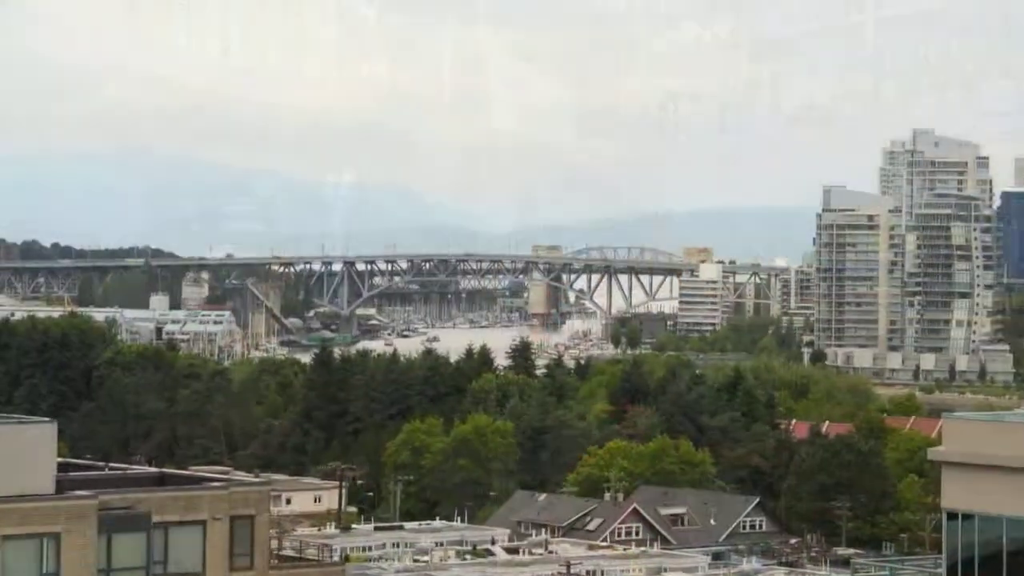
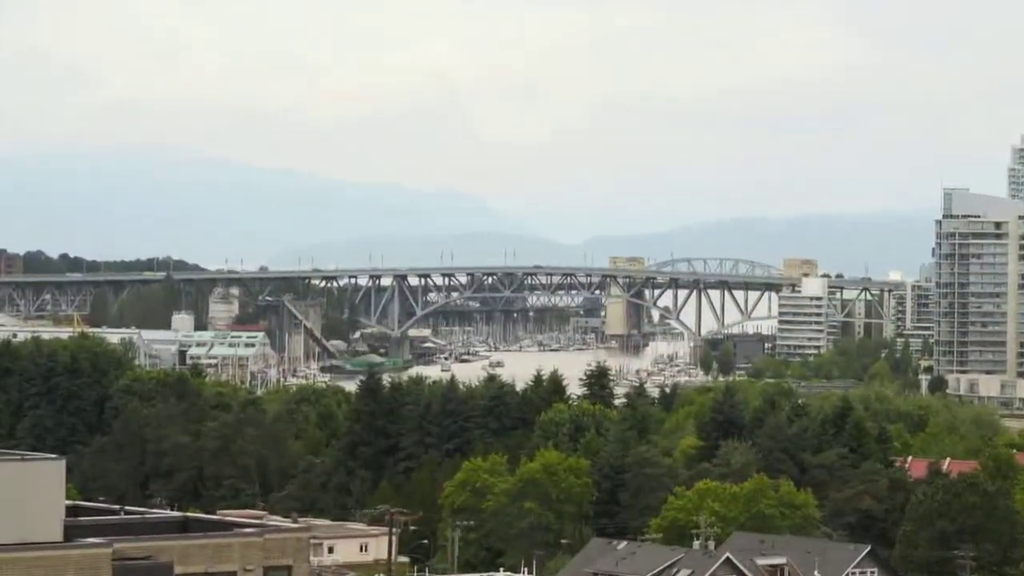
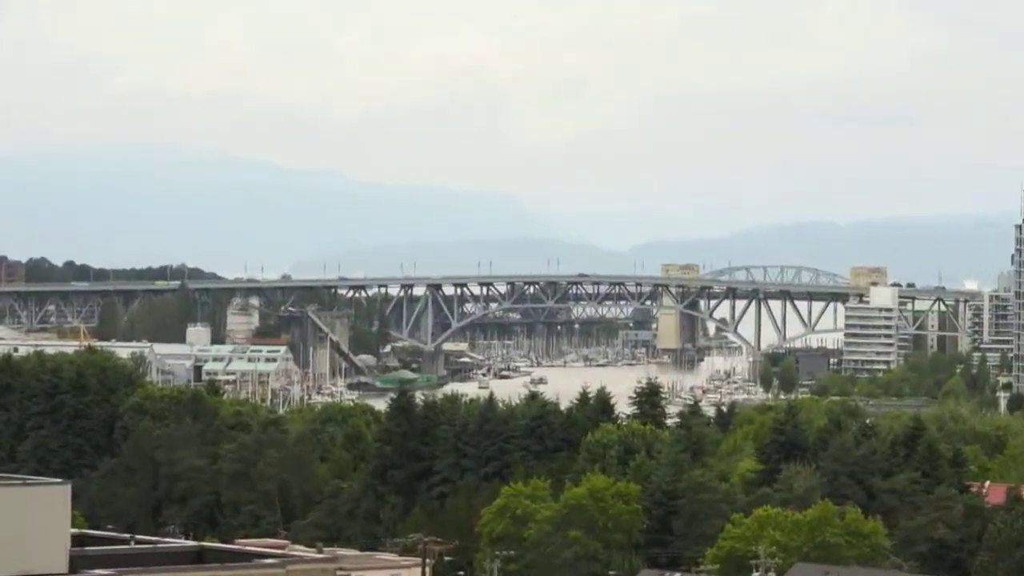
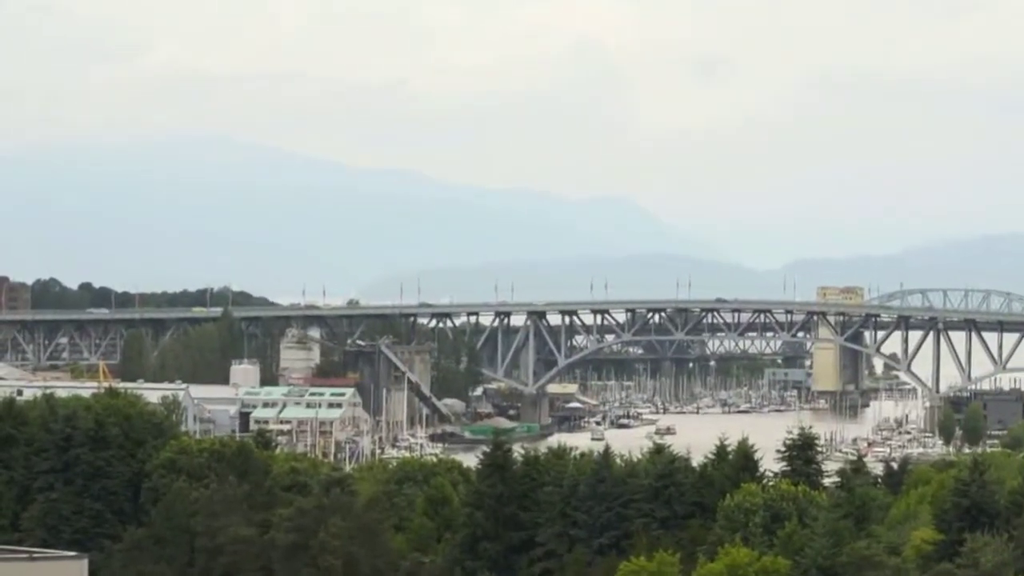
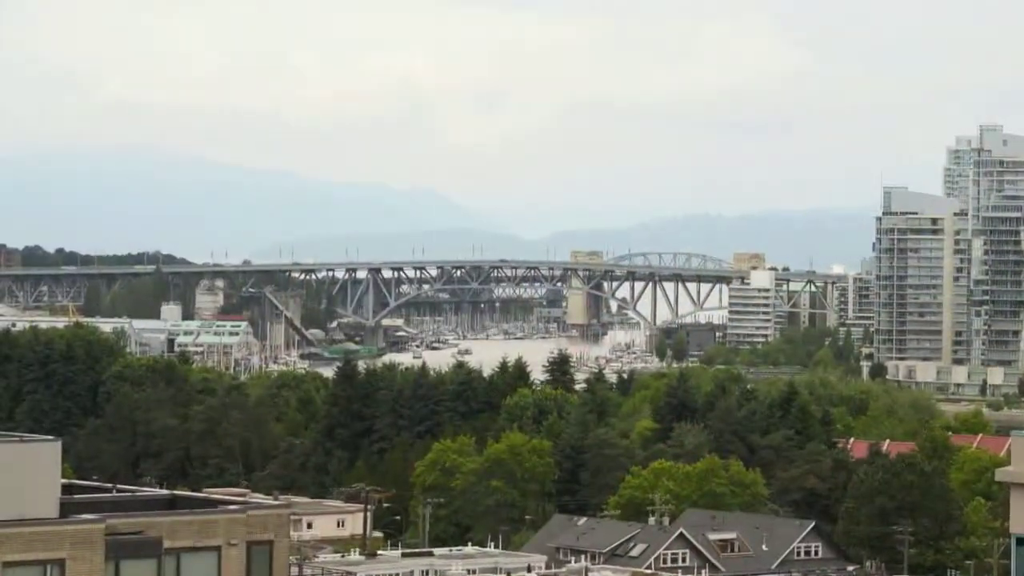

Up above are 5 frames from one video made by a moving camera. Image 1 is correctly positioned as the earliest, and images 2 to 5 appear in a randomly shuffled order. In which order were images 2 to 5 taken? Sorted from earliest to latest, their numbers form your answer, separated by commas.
5, 2, 3, 4
